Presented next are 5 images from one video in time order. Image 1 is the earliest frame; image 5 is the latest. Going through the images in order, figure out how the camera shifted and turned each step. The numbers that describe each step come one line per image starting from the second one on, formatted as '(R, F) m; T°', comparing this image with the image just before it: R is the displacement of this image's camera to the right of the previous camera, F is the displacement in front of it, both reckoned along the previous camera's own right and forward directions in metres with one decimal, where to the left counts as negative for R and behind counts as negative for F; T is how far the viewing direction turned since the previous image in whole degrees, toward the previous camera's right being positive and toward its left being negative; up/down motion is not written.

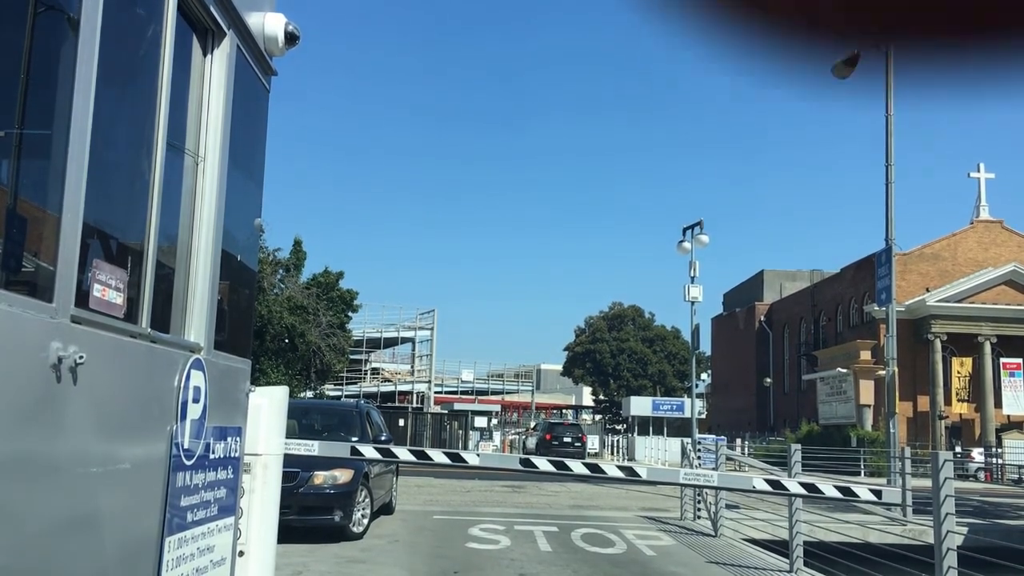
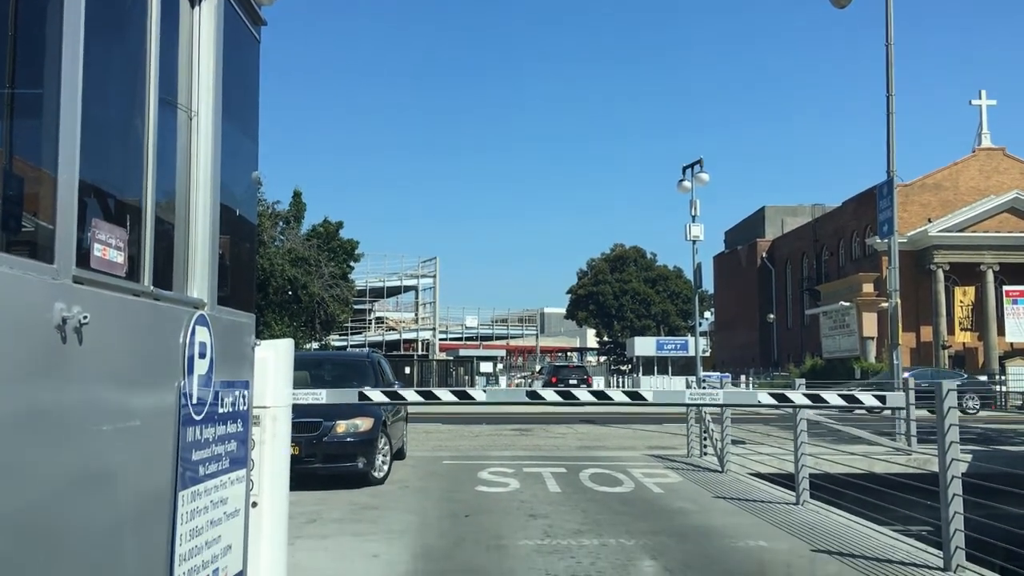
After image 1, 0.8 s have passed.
(0.0, 0.0) m; 0°
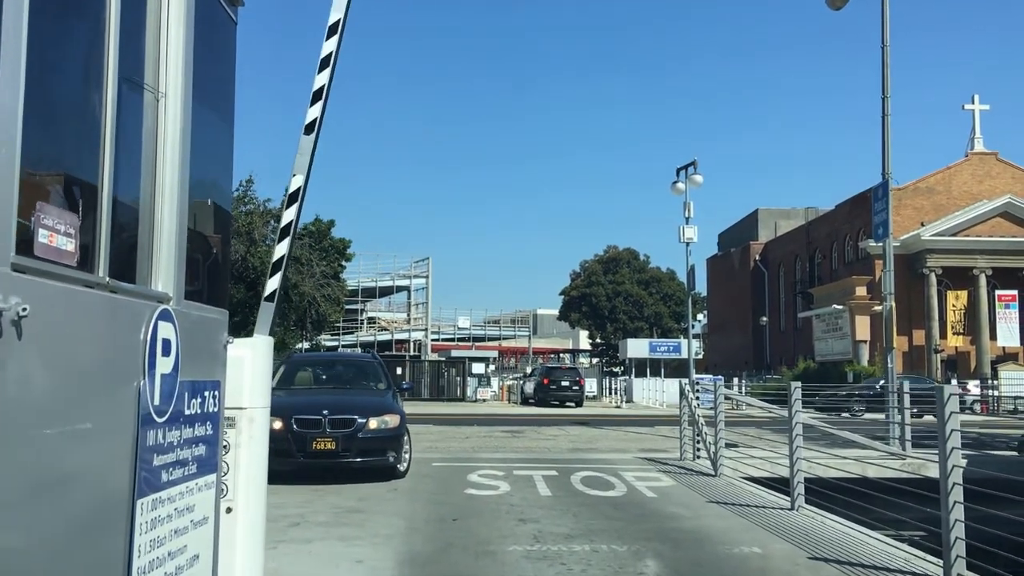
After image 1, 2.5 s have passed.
(0.0, +0.2) m; 0°
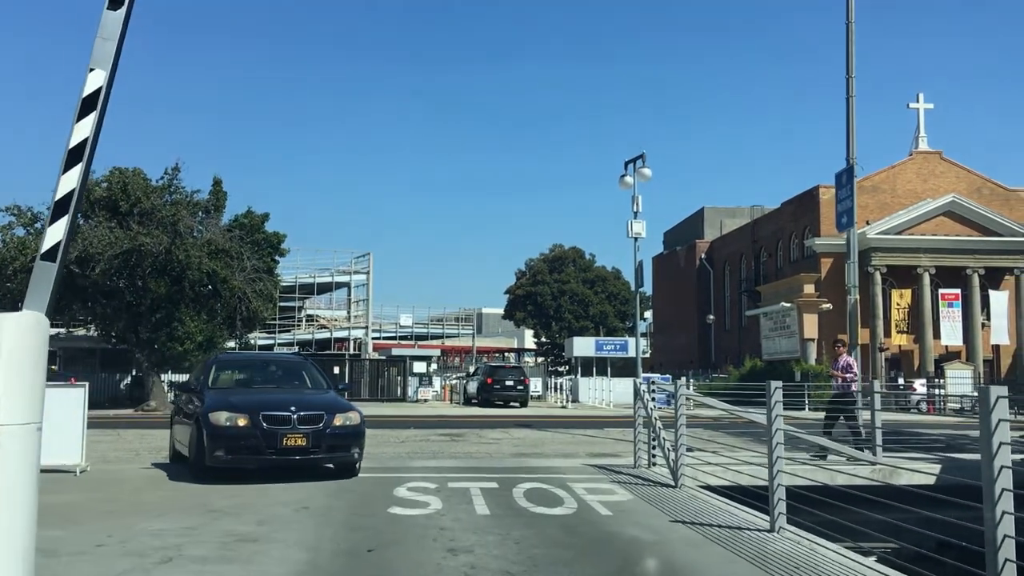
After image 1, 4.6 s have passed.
(+0.1, +1.3) m; +4°
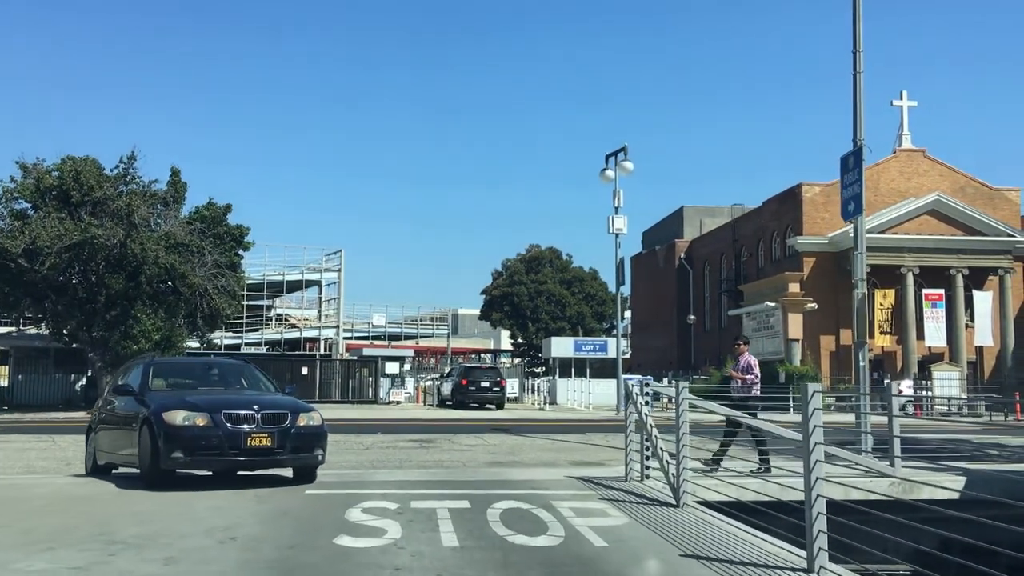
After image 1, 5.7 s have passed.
(0.0, +1.3) m; +2°
